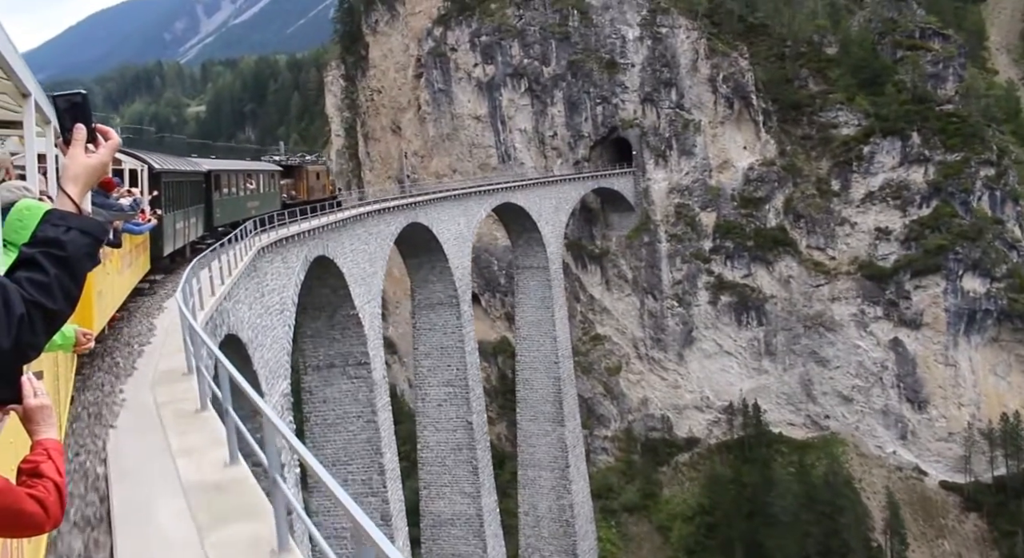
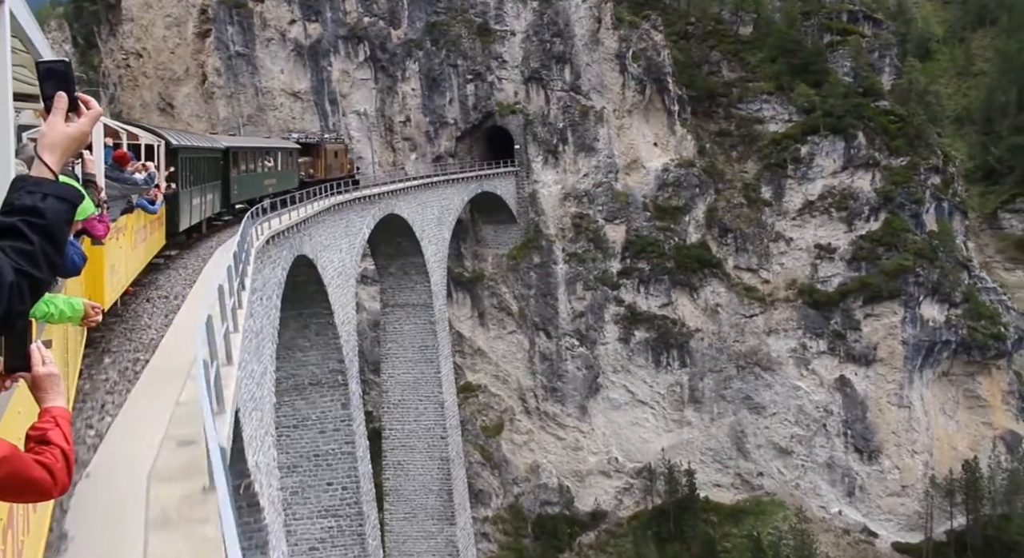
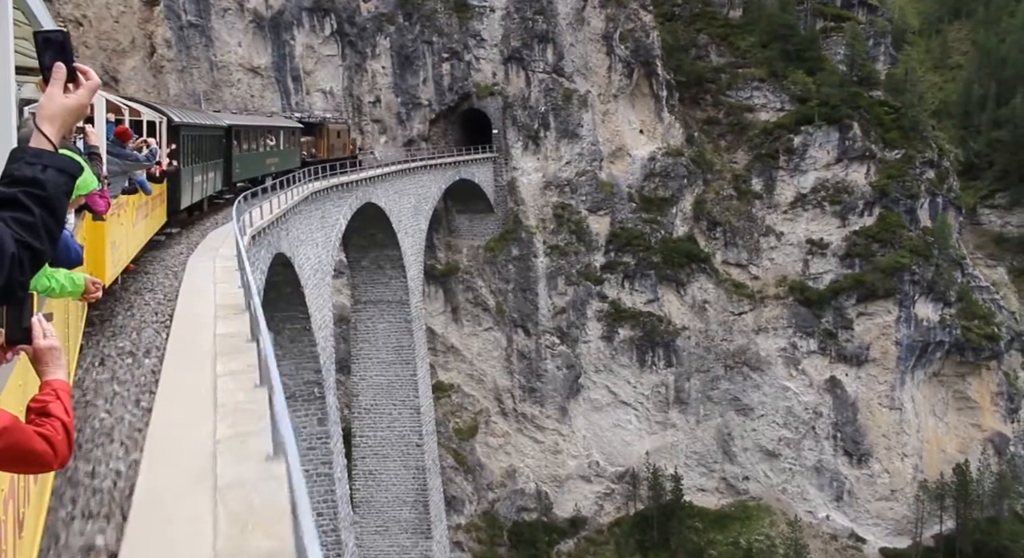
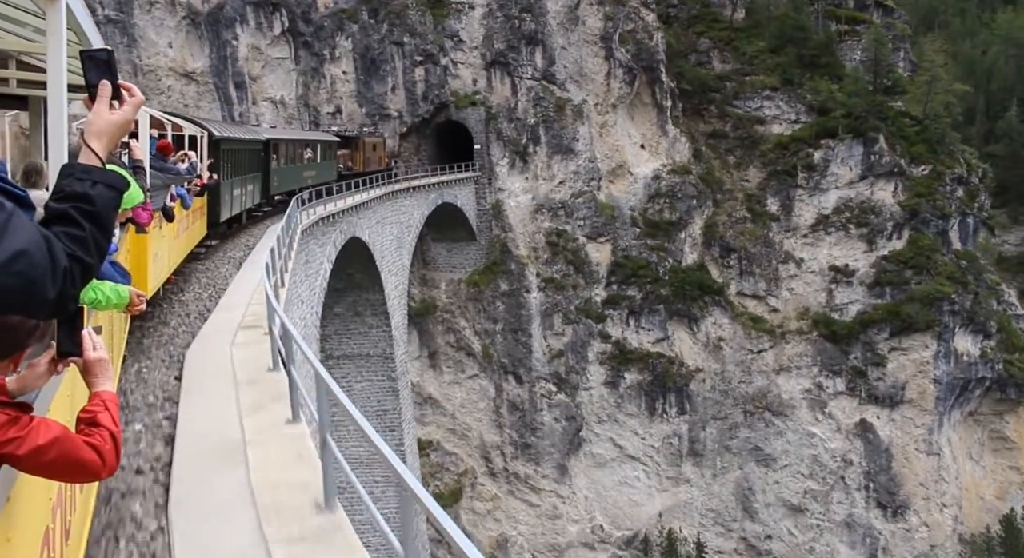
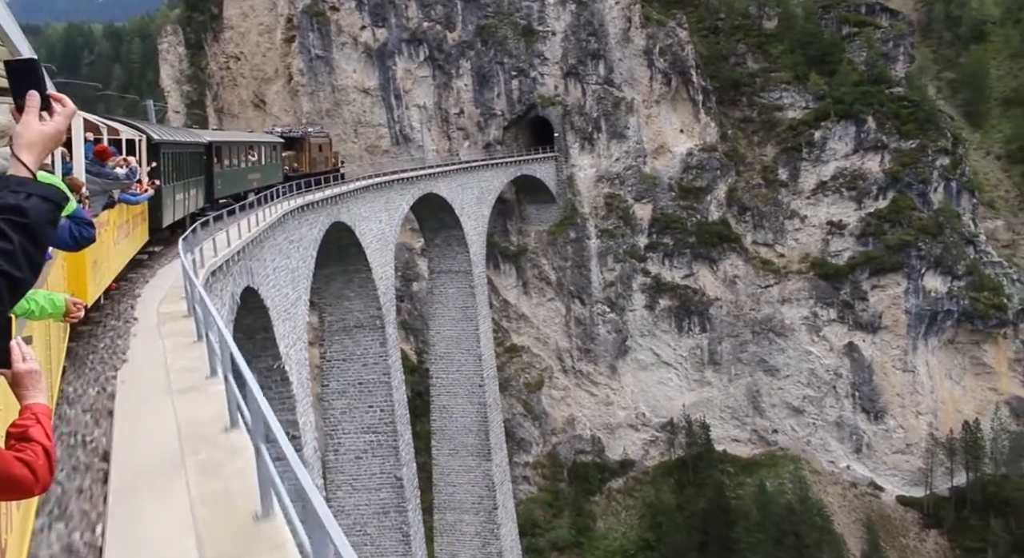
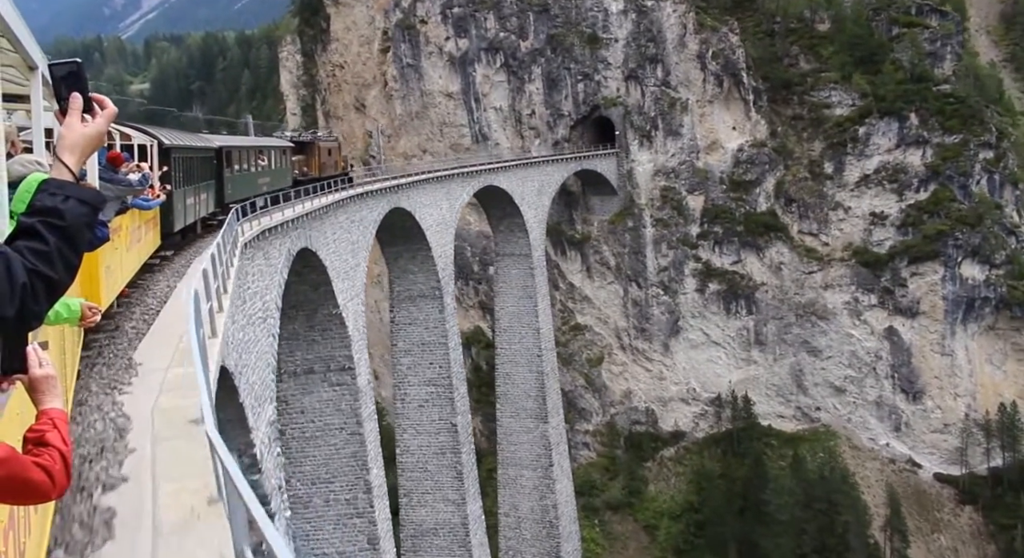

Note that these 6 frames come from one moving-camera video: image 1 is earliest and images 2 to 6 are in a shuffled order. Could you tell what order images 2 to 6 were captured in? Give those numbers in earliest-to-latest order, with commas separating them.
6, 5, 2, 3, 4
